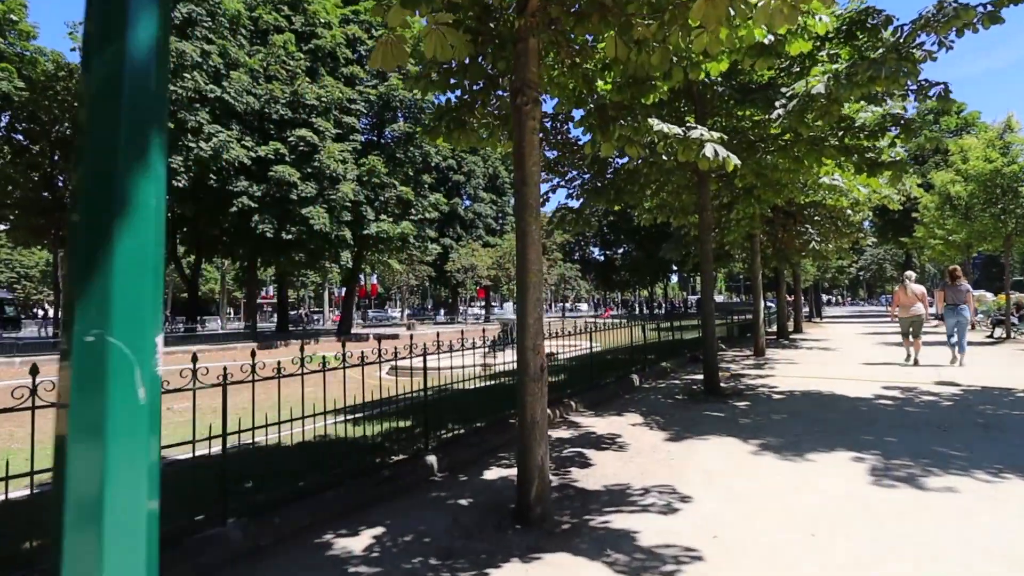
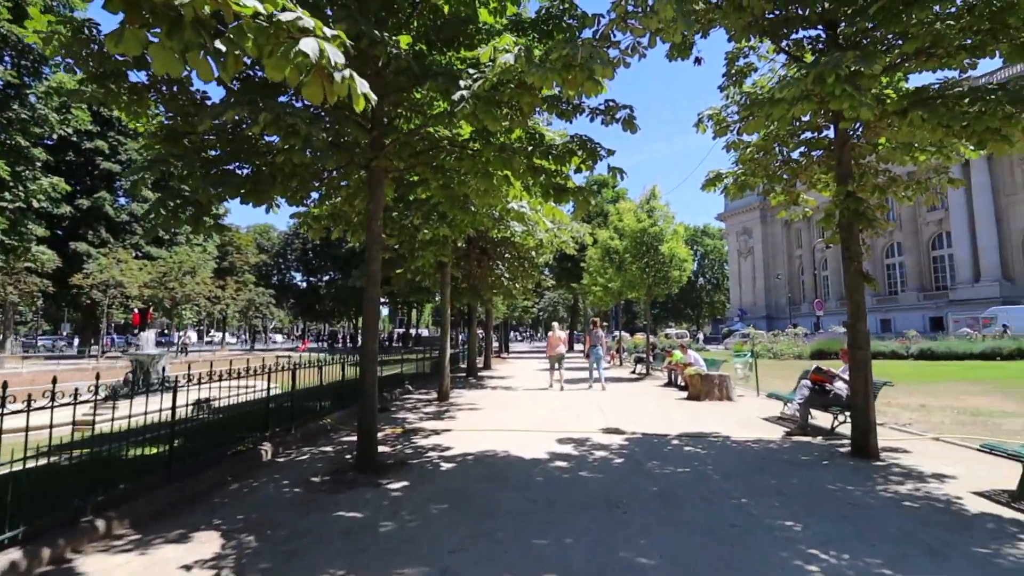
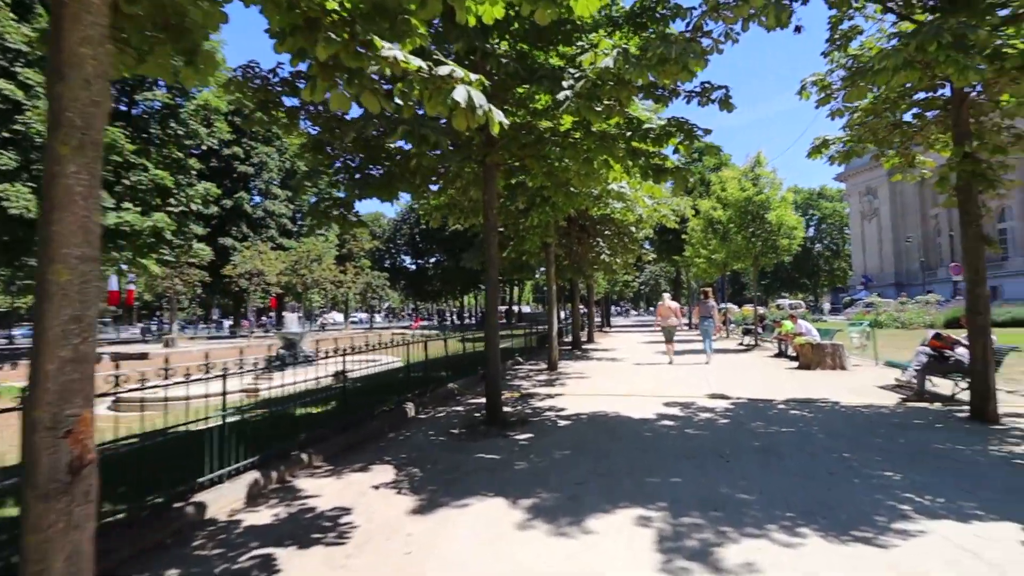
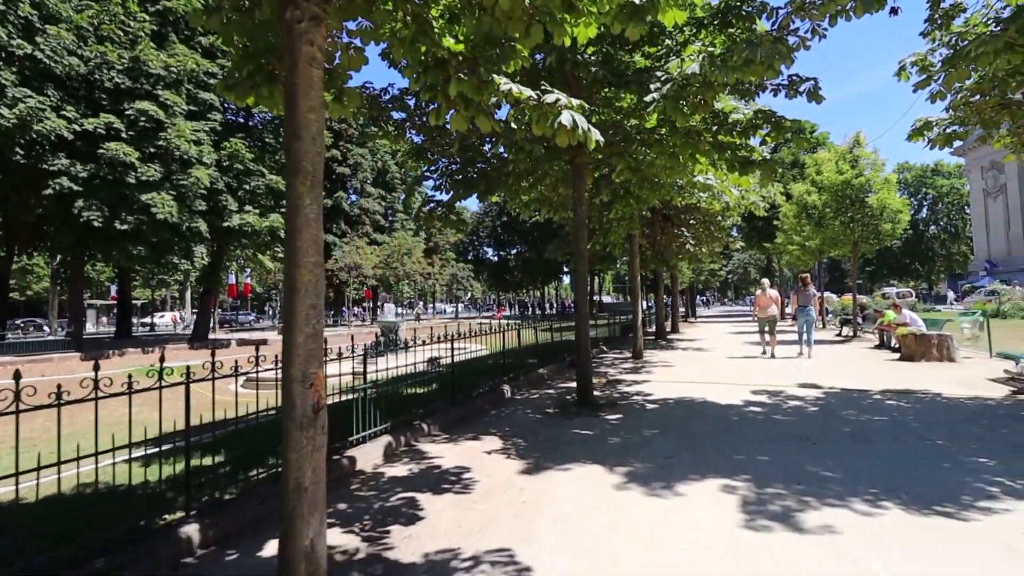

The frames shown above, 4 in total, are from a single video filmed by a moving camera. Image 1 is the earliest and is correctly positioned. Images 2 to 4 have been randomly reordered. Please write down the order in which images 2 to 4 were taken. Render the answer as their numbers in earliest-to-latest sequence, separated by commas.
4, 3, 2
